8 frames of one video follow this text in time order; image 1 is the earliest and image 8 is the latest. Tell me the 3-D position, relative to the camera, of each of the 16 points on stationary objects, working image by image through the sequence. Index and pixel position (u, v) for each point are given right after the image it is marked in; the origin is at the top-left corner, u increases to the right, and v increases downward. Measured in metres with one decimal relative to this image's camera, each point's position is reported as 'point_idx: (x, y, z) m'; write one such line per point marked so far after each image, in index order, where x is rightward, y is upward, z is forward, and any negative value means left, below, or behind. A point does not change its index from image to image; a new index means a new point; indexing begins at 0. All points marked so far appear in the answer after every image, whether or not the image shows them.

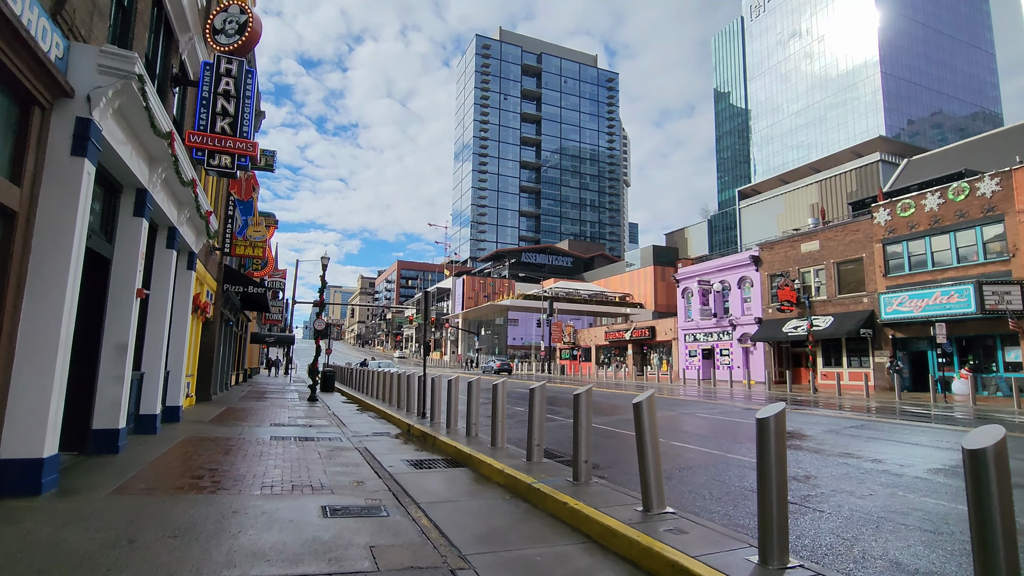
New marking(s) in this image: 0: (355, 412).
0: (-4.6, -3.7, +15.5) m
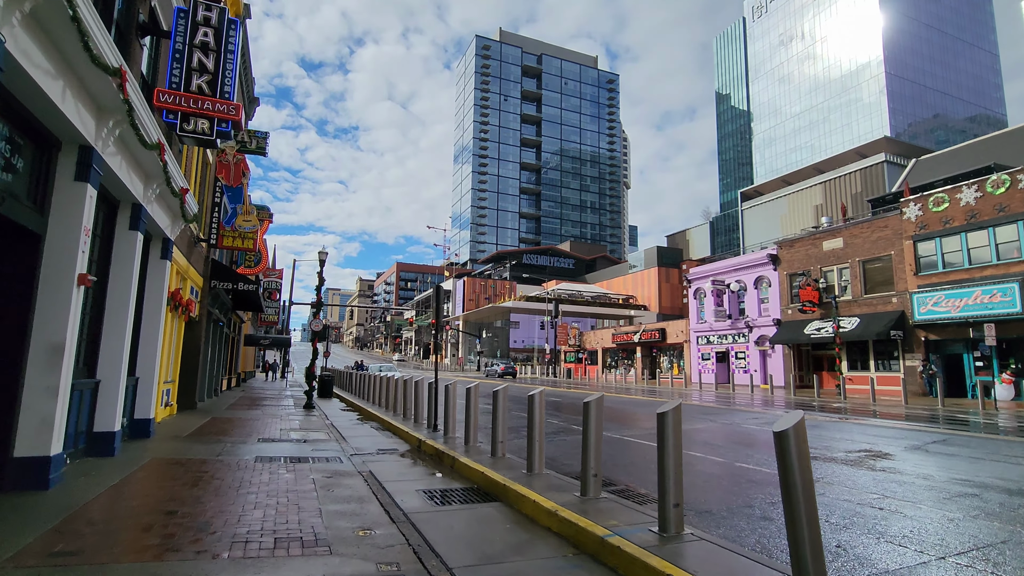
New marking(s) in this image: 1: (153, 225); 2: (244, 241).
0: (-4.1, -3.6, +13.9) m
1: (-6.0, +1.1, +8.8) m
2: (-7.5, +1.3, +14.5) m
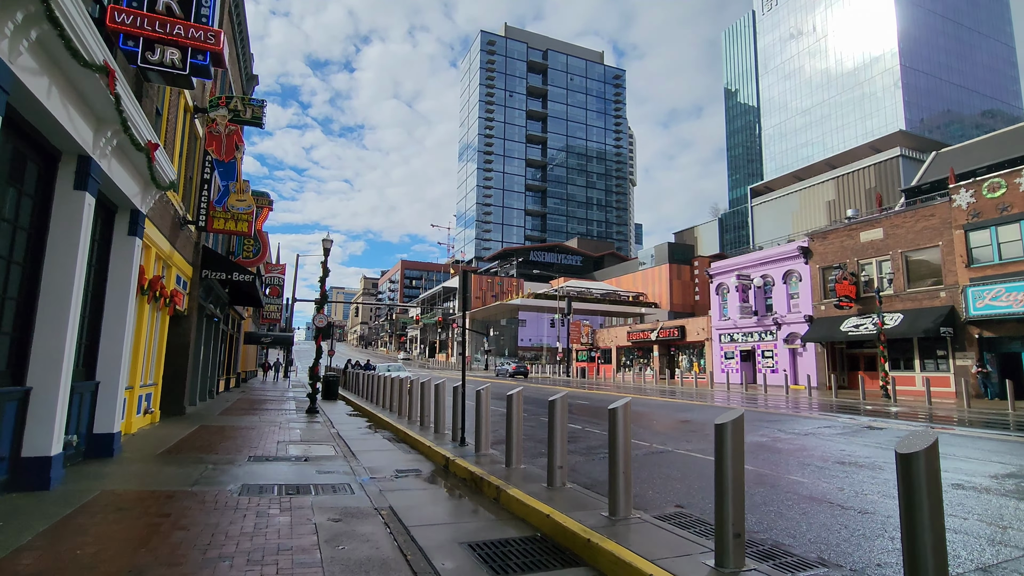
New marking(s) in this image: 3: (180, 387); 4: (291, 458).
0: (-3.3, -3.3, +12.1) m
1: (-5.3, +1.3, +6.9) m
2: (-6.7, +1.6, +12.7) m
3: (-8.7, -2.6, +13.6) m
4: (-3.6, -2.8, +8.5) m
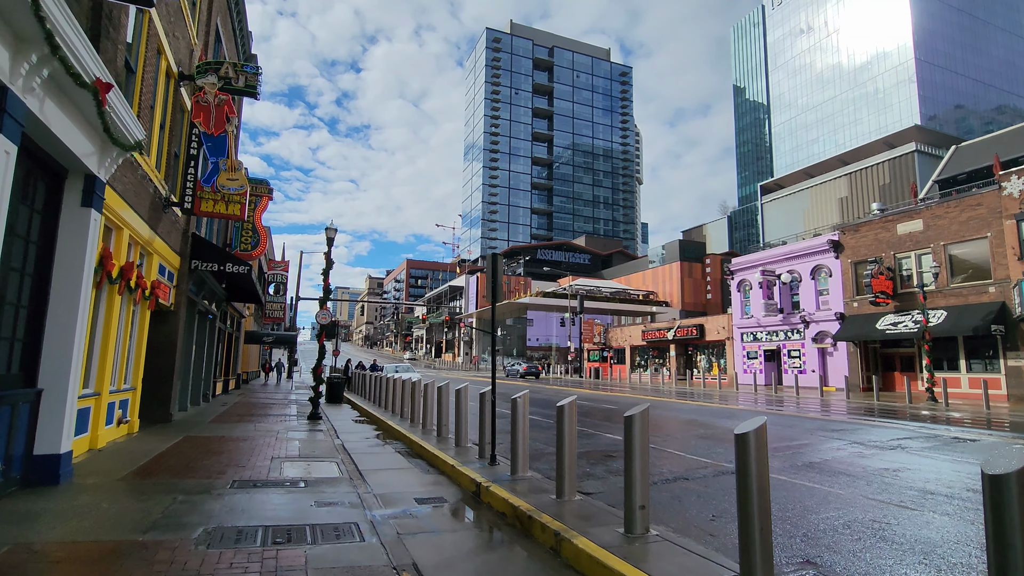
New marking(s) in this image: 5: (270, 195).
0: (-2.7, -3.1, +10.5) m
1: (-4.7, +1.5, +5.4) m
2: (-6.1, +1.8, +11.2) m
3: (-8.0, -2.4, +12.1) m
4: (-3.0, -2.6, +7.0) m
5: (-8.7, +3.3, +18.8) m
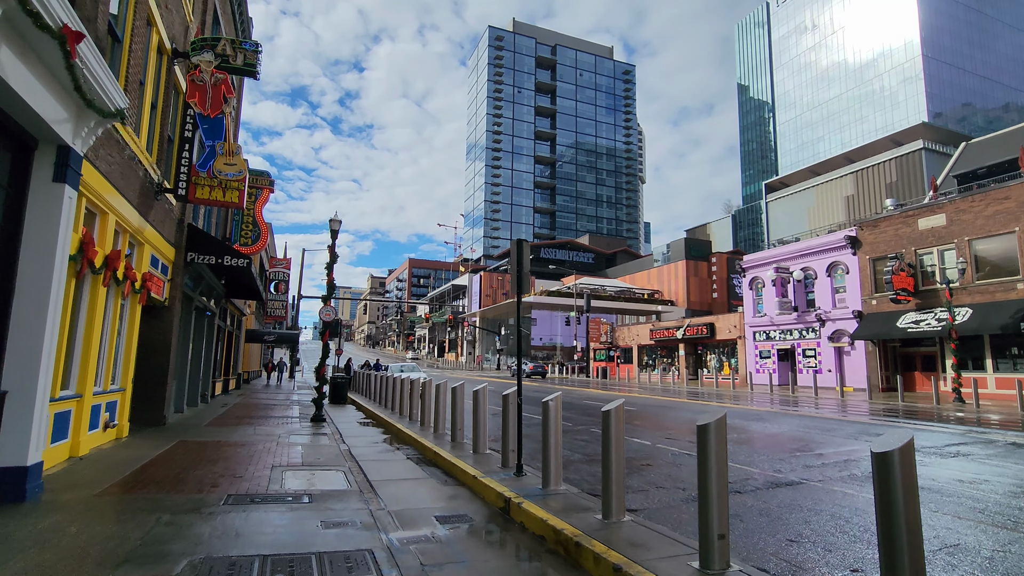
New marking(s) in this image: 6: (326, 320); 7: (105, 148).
0: (-2.3, -3.0, +9.7) m
1: (-4.4, +1.6, +4.6) m
2: (-5.7, +1.9, +10.4) m
3: (-7.7, -2.3, +11.3) m
4: (-2.6, -2.4, +6.2) m
5: (-8.3, +3.5, +18.0) m
6: (-6.3, -1.1, +17.8) m
7: (-5.7, +2.0, +7.3) m
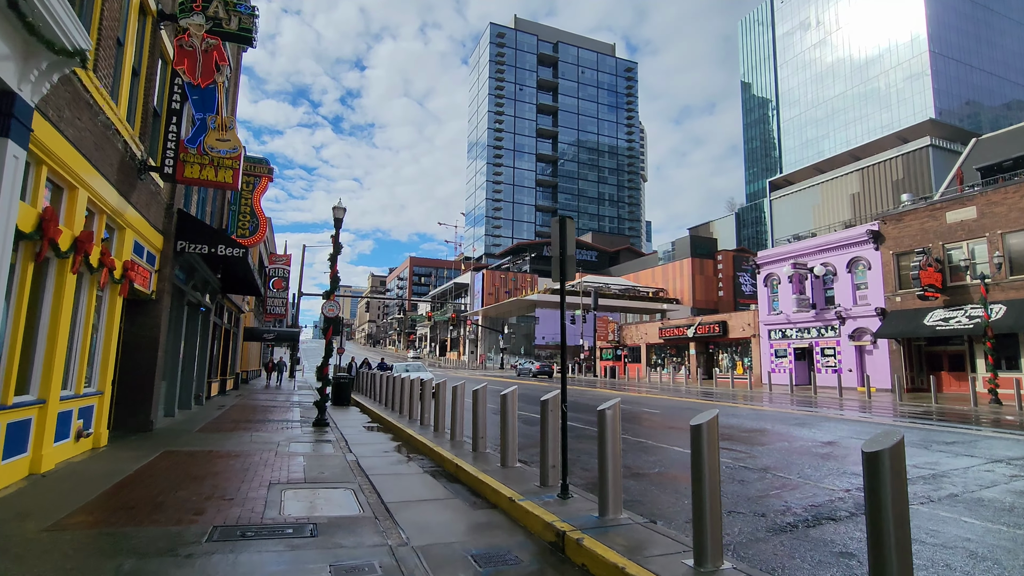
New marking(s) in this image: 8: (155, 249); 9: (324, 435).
0: (-1.9, -2.8, +8.6) m
1: (-3.9, +1.8, +3.5) m
2: (-5.2, +2.1, +9.3) m
3: (-7.2, -2.1, +10.2) m
4: (-2.1, -2.3, +5.0) m
5: (-7.8, +3.7, +16.9) m
6: (-5.8, -0.9, +16.6) m
7: (-5.2, +2.1, +6.2) m
8: (-6.9, +0.8, +10.1) m
9: (-4.1, -3.2, +11.3) m
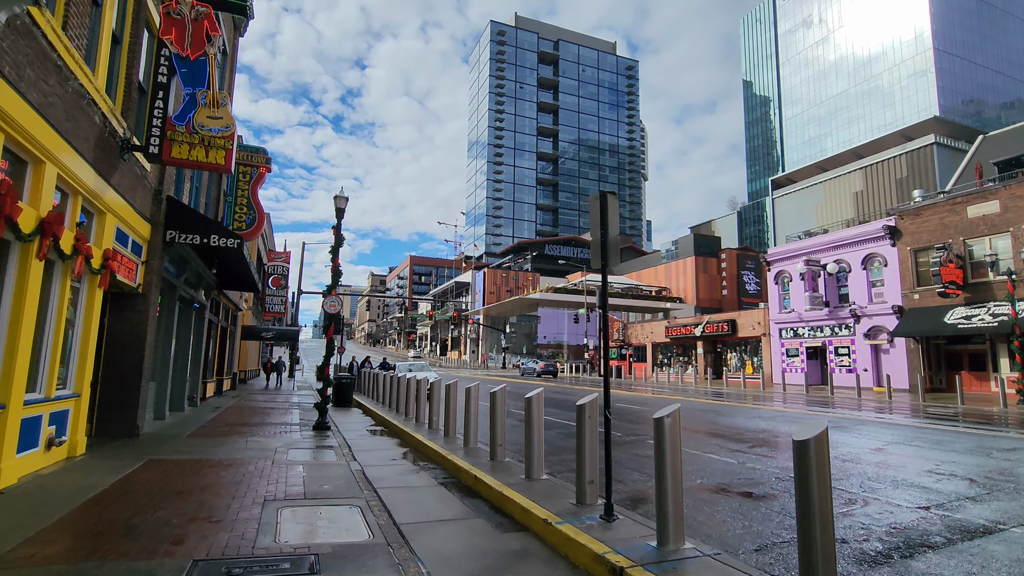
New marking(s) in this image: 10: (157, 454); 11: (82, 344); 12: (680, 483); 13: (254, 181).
0: (-1.5, -2.7, +7.8) m
1: (-3.6, +1.9, +2.6) m
2: (-4.9, +2.2, +8.4) m
3: (-6.9, -2.0, +9.4) m
4: (-1.8, -2.1, +4.2) m
5: (-7.5, +3.8, +16.1) m
6: (-5.5, -0.8, +15.8) m
7: (-4.9, +2.3, +5.3) m
8: (-6.6, +0.9, +9.3) m
9: (-3.7, -3.0, +10.5) m
10: (-5.6, -2.6, +8.3) m
11: (-6.0, -0.8, +7.2) m
12: (+1.3, -1.6, +4.2) m
13: (-7.7, +3.2, +15.7) m
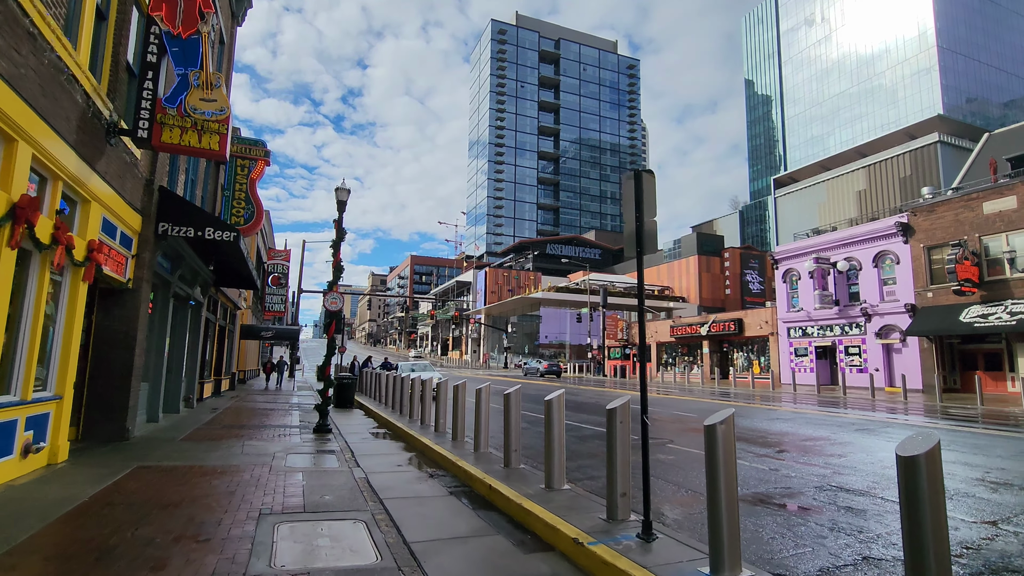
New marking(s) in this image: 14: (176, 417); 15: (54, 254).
0: (-1.3, -2.6, +7.2) m
1: (-3.4, +2.0, +2.1) m
2: (-4.7, +2.3, +7.9) m
3: (-6.6, -1.9, +8.8) m
4: (-1.6, -2.1, +3.7) m
5: (-7.3, +3.9, +15.5) m
6: (-5.3, -0.7, +15.3) m
7: (-4.7, +2.3, +4.8) m
8: (-6.4, +1.0, +8.8) m
9: (-3.5, -3.0, +9.9) m
10: (-5.4, -2.5, +7.7) m
11: (-5.8, -0.7, +6.7) m
12: (+1.6, -1.5, +3.7) m
13: (-7.5, +3.3, +15.2) m
14: (-8.1, -3.1, +12.7) m
15: (-5.3, +0.4, +6.1) m
